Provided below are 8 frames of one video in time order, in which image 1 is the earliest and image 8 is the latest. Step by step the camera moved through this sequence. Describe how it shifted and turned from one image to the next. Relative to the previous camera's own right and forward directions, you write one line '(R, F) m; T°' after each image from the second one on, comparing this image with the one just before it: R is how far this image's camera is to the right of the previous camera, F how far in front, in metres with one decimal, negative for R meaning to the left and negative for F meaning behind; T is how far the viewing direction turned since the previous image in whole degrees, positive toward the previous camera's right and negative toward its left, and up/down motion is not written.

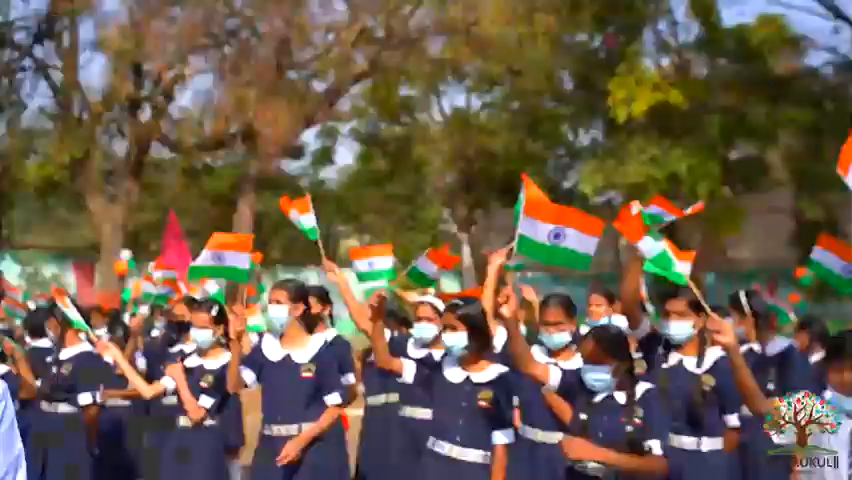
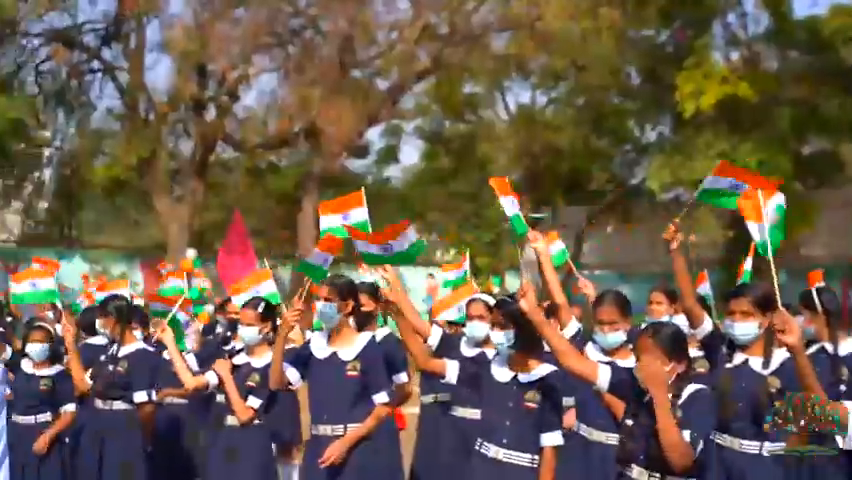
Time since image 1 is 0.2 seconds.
(0.0, +0.1) m; -4°
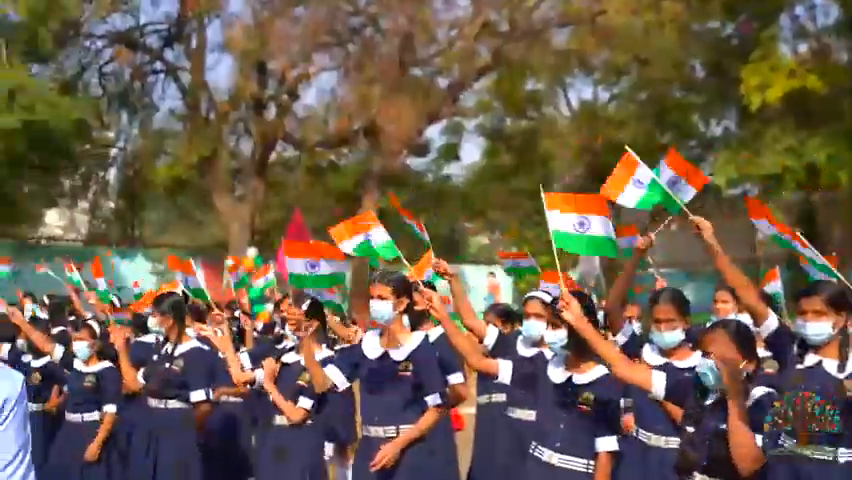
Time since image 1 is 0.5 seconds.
(0.0, +0.1) m; -3°
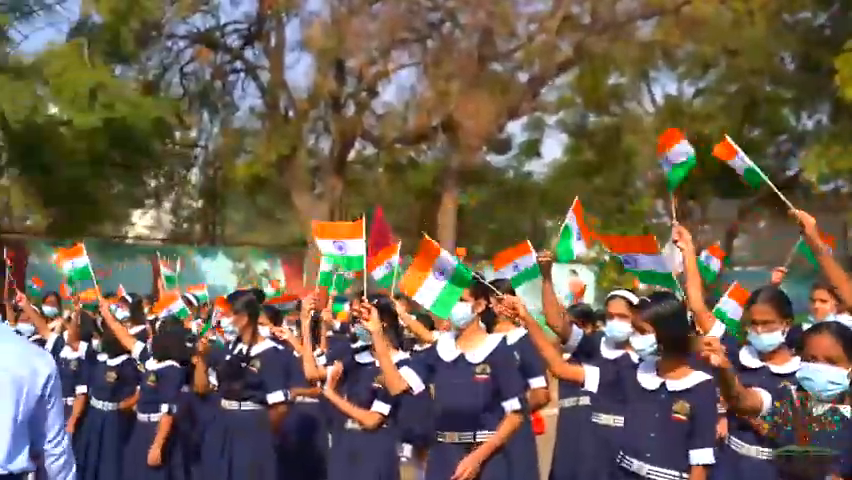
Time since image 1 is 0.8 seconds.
(0.0, +0.2) m; -4°
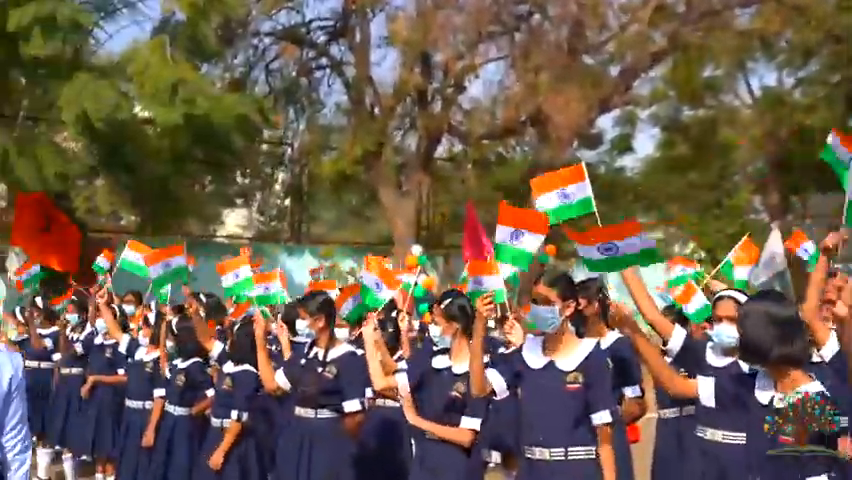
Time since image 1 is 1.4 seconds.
(0.0, +0.4) m; -5°
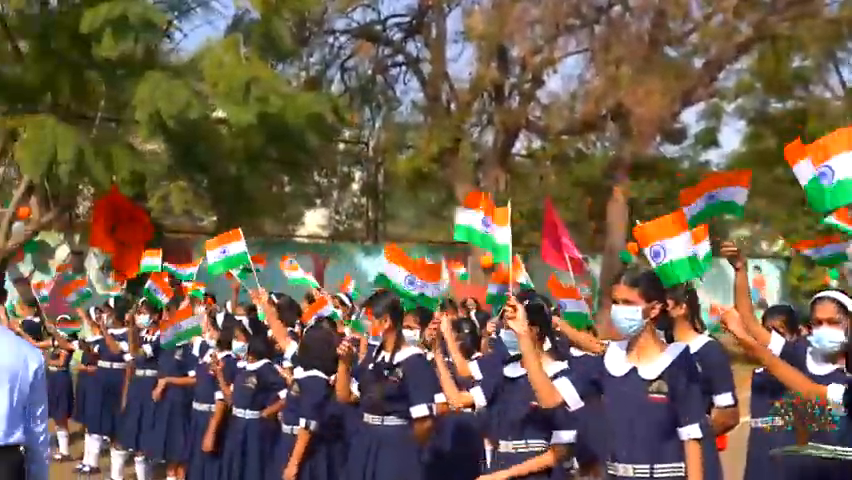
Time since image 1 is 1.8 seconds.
(0.0, +0.3) m; -4°
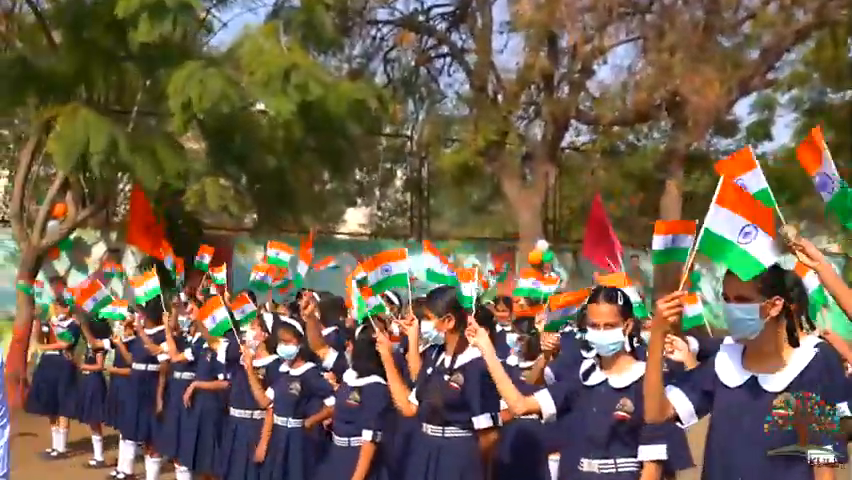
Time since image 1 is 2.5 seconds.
(-0.1, +0.5) m; -2°
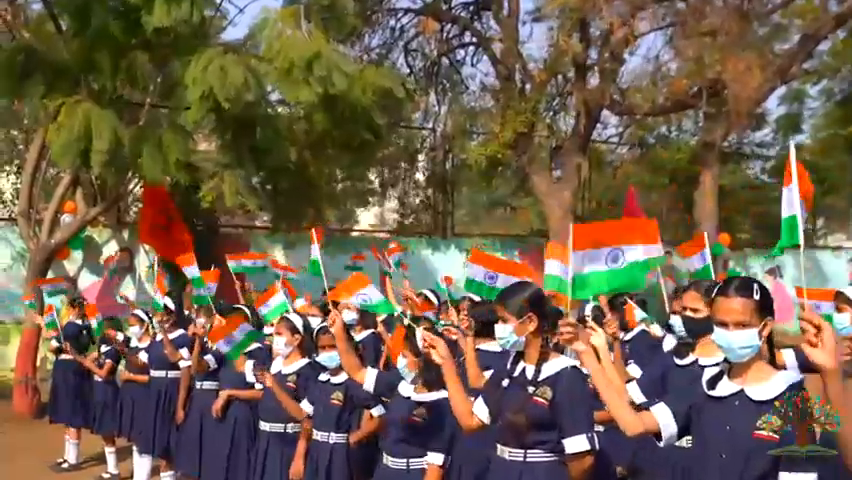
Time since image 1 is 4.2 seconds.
(-0.2, +0.6) m; 0°
